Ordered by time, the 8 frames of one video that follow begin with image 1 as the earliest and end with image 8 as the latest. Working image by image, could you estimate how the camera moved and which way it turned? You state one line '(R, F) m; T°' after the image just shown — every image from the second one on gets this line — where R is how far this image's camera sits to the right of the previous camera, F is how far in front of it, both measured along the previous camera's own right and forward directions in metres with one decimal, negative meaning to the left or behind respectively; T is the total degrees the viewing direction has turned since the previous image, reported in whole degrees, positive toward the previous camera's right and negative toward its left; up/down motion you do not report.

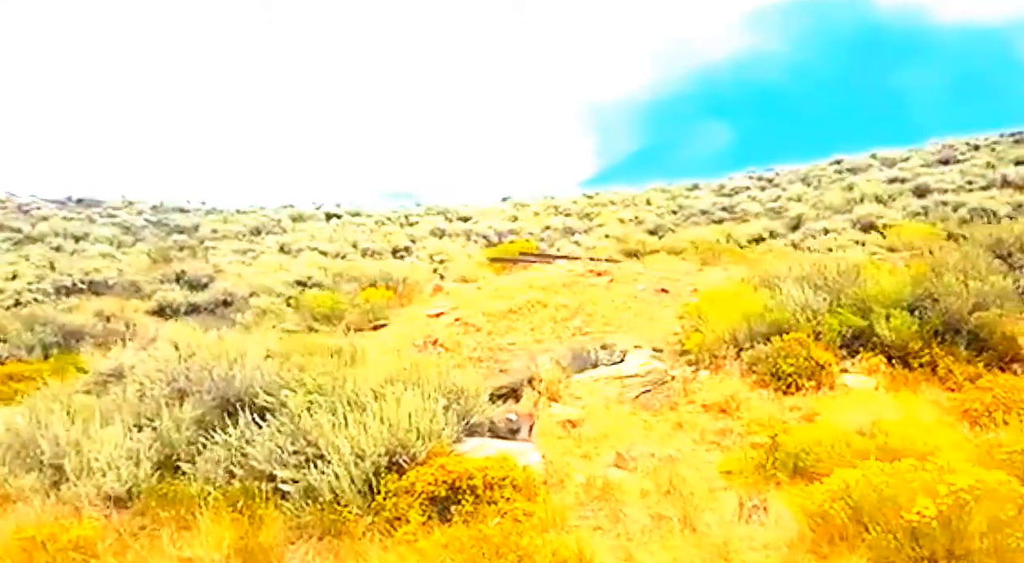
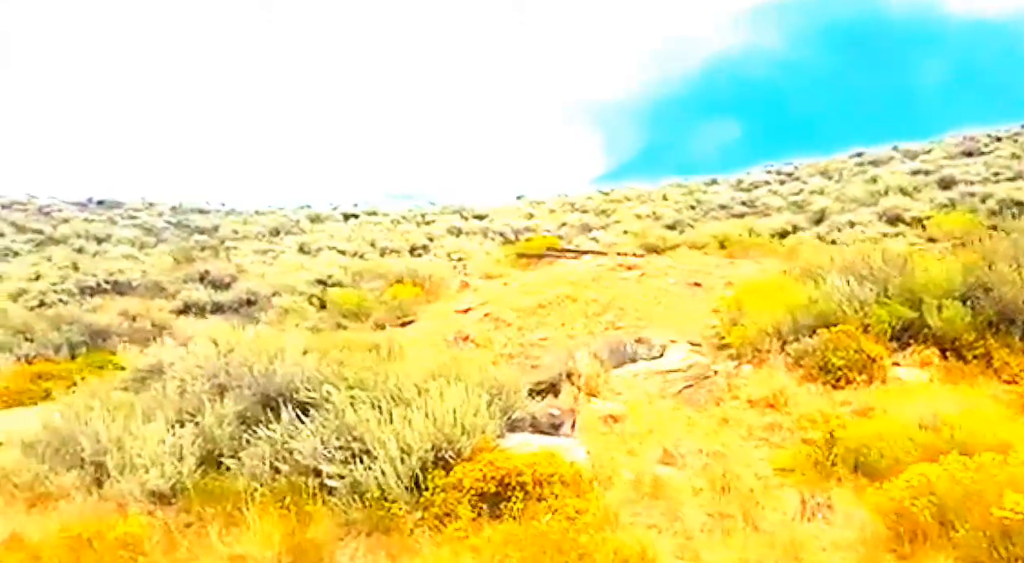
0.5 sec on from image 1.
(-0.2, +0.1) m; -1°
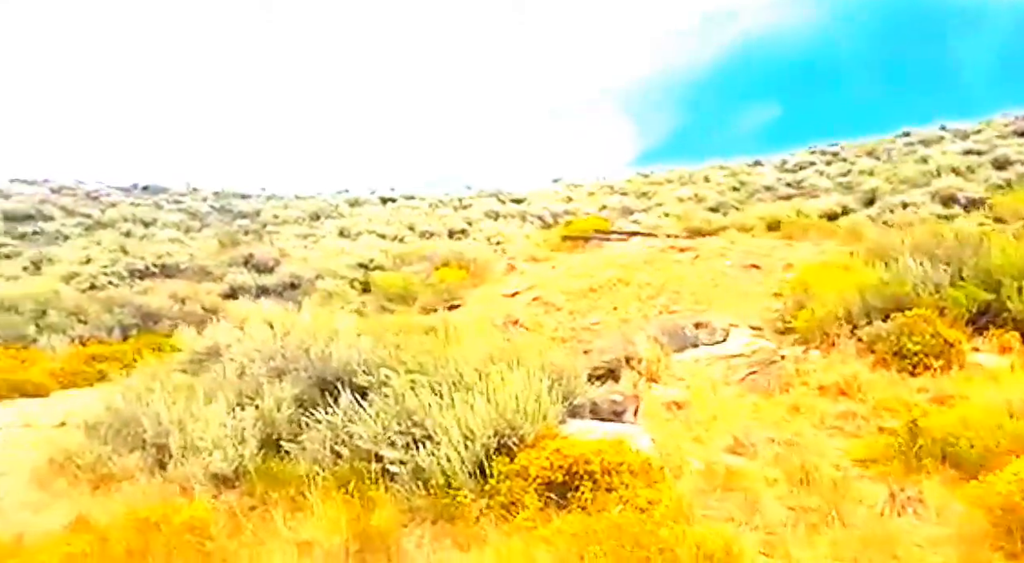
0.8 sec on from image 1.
(-0.2, +0.1) m; -3°
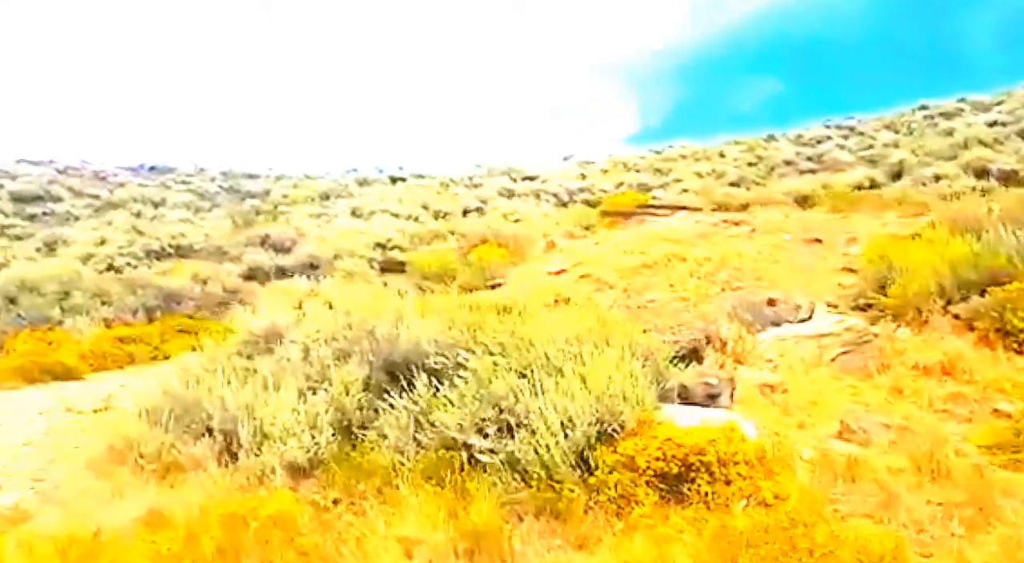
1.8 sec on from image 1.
(-0.4, +0.3) m; -1°
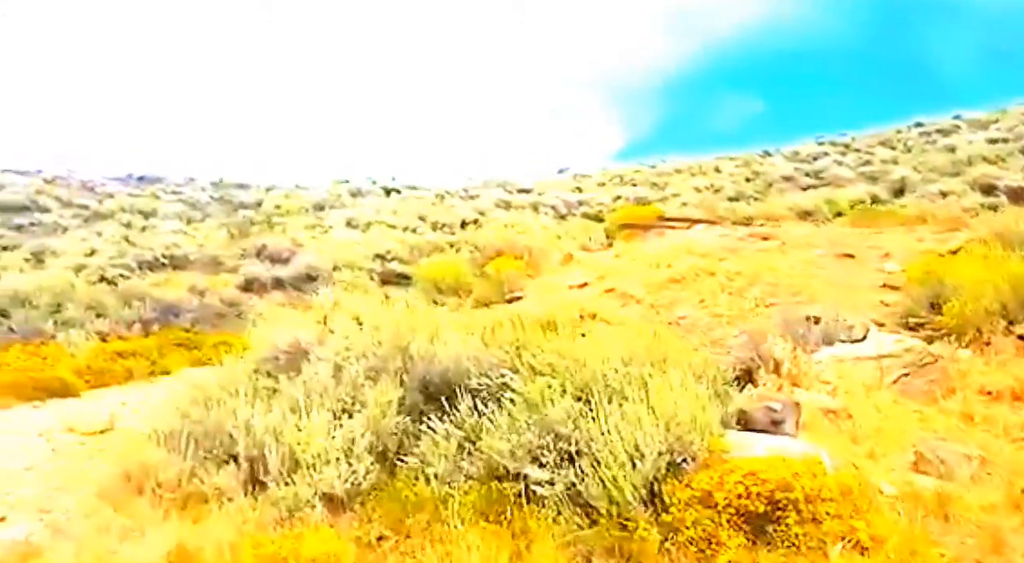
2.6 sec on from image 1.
(-0.3, +0.3) m; +1°
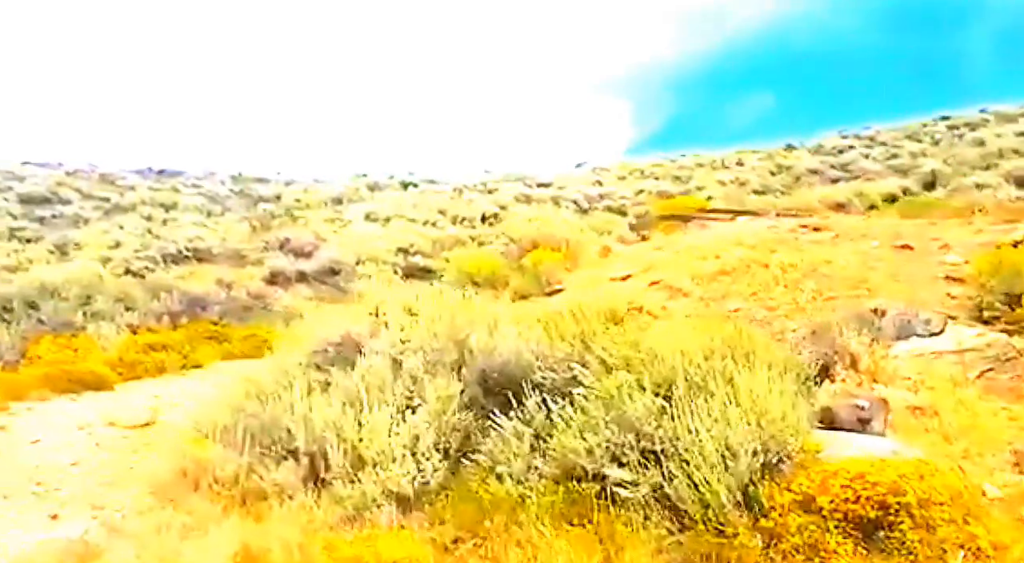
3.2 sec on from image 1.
(-0.3, +0.2) m; -1°
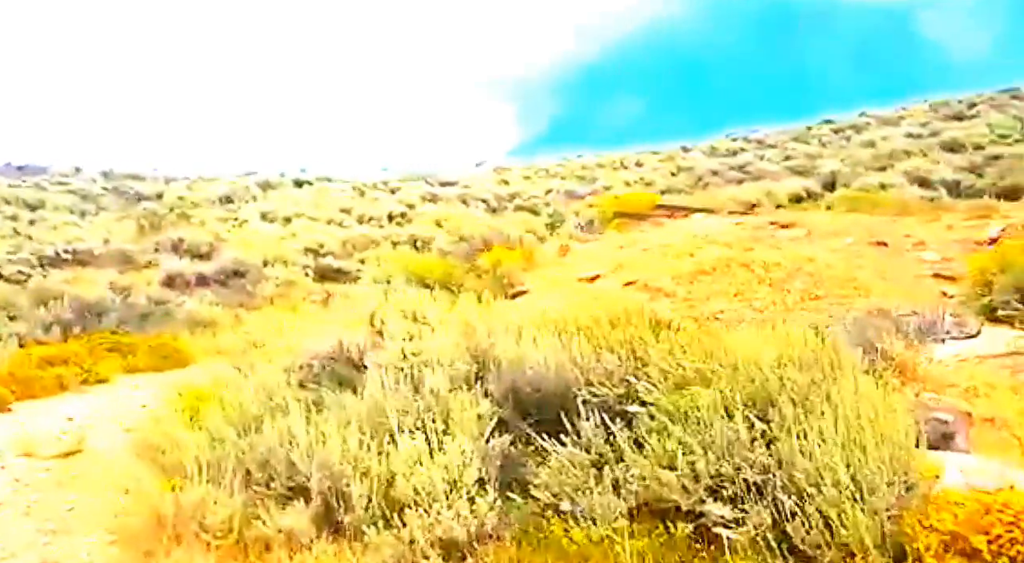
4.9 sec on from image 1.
(-0.7, +0.6) m; +8°
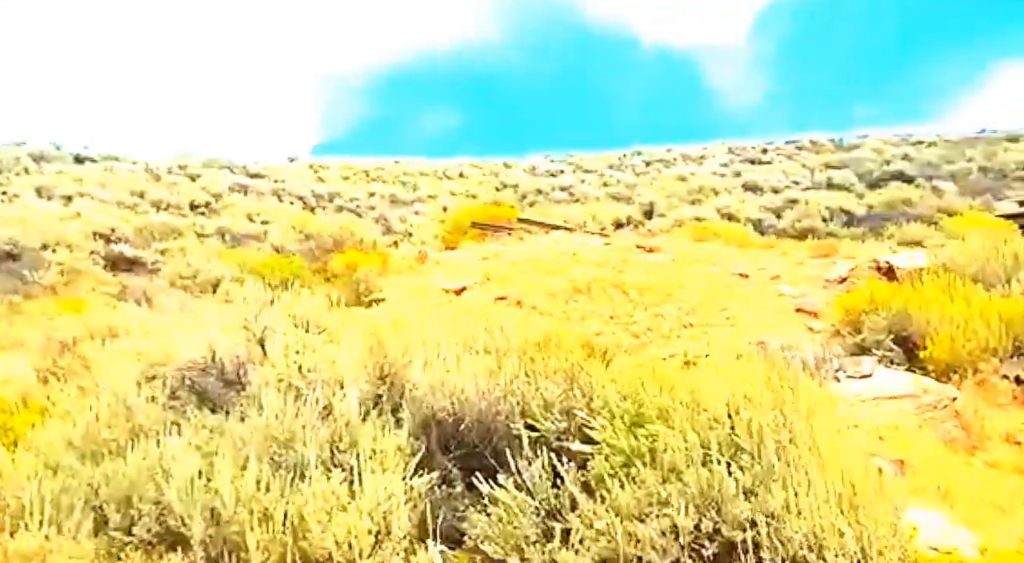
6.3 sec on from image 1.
(-0.5, +0.5) m; +15°
